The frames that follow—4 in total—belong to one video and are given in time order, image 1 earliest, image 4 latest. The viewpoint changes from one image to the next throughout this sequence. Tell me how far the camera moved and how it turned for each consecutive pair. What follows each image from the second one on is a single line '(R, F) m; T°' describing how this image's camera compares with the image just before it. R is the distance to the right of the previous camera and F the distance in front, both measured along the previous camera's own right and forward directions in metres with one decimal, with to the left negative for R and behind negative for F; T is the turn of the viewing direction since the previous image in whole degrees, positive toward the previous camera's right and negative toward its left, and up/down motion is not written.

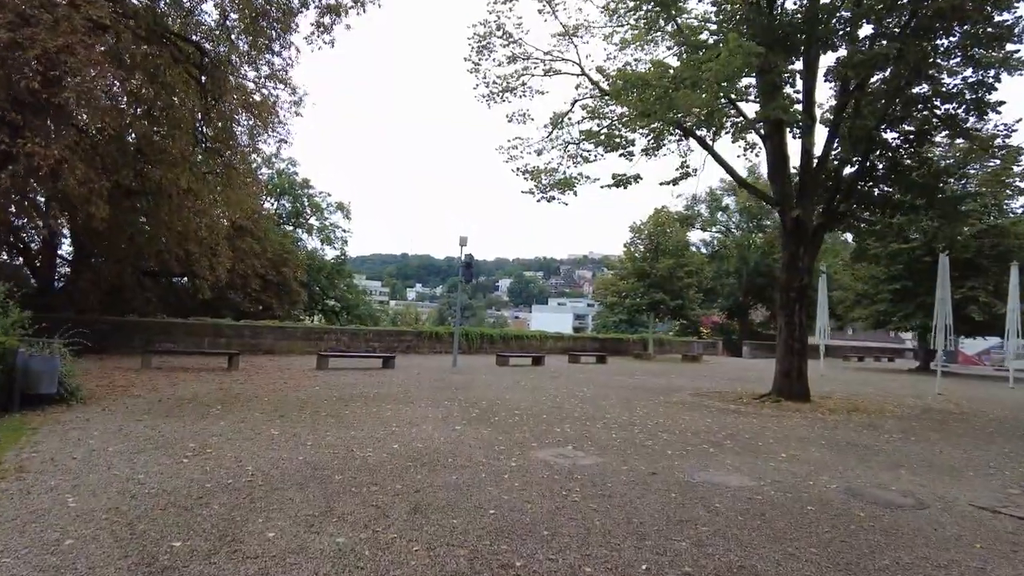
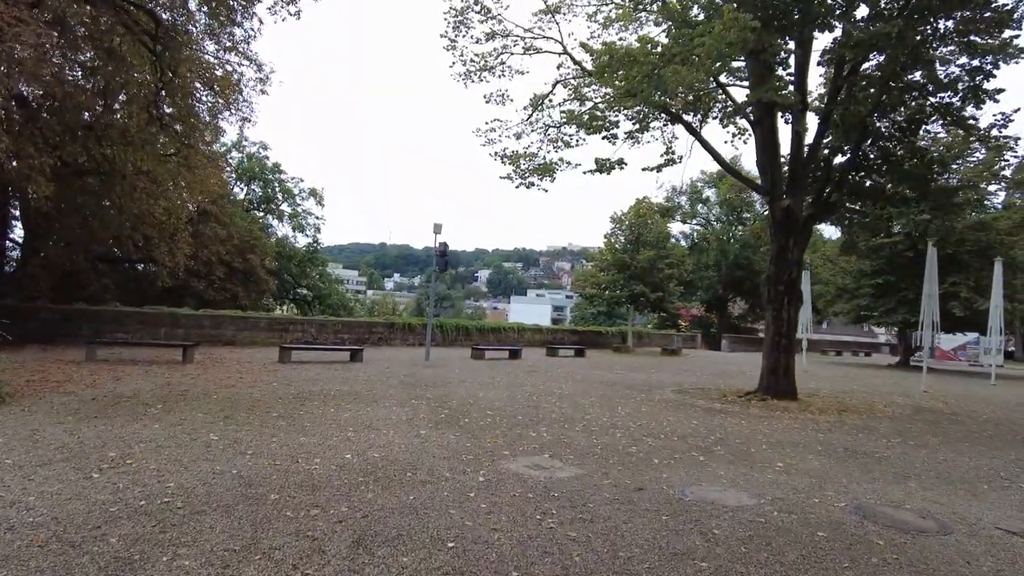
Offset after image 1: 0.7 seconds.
(+0.1, +0.7) m; +2°
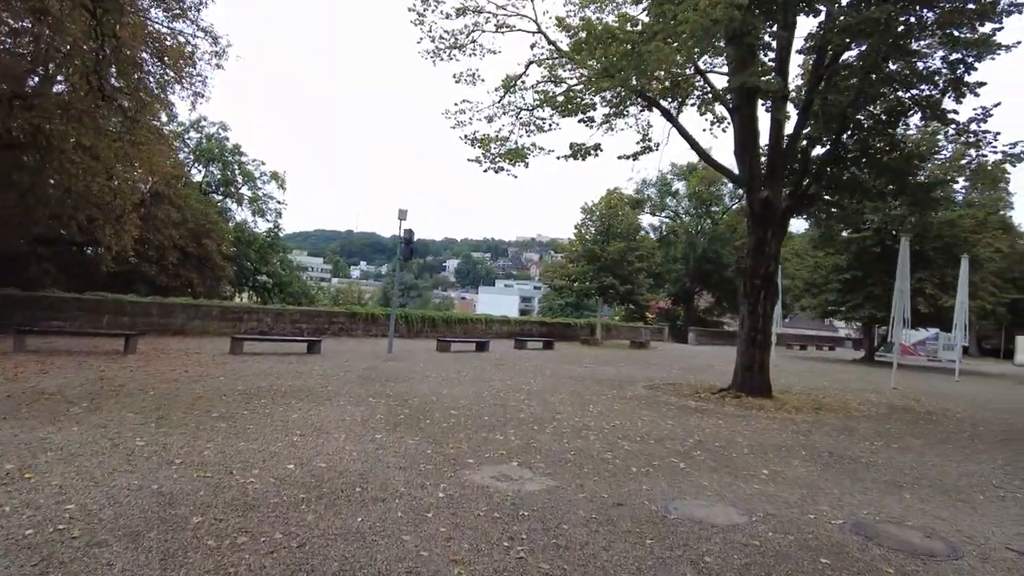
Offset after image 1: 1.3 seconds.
(0.0, +0.6) m; +3°
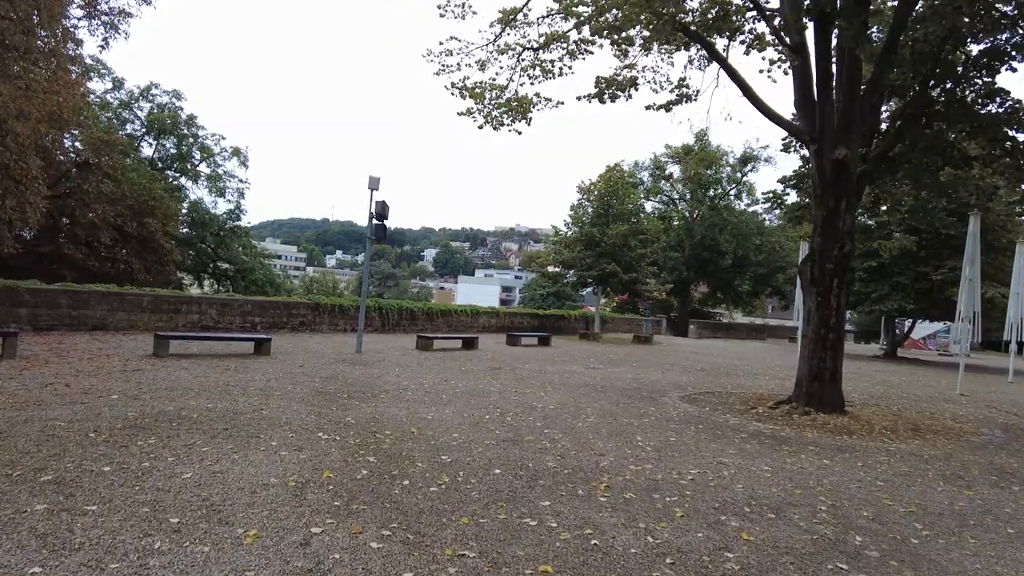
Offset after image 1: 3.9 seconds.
(-0.4, +2.7) m; +2°
